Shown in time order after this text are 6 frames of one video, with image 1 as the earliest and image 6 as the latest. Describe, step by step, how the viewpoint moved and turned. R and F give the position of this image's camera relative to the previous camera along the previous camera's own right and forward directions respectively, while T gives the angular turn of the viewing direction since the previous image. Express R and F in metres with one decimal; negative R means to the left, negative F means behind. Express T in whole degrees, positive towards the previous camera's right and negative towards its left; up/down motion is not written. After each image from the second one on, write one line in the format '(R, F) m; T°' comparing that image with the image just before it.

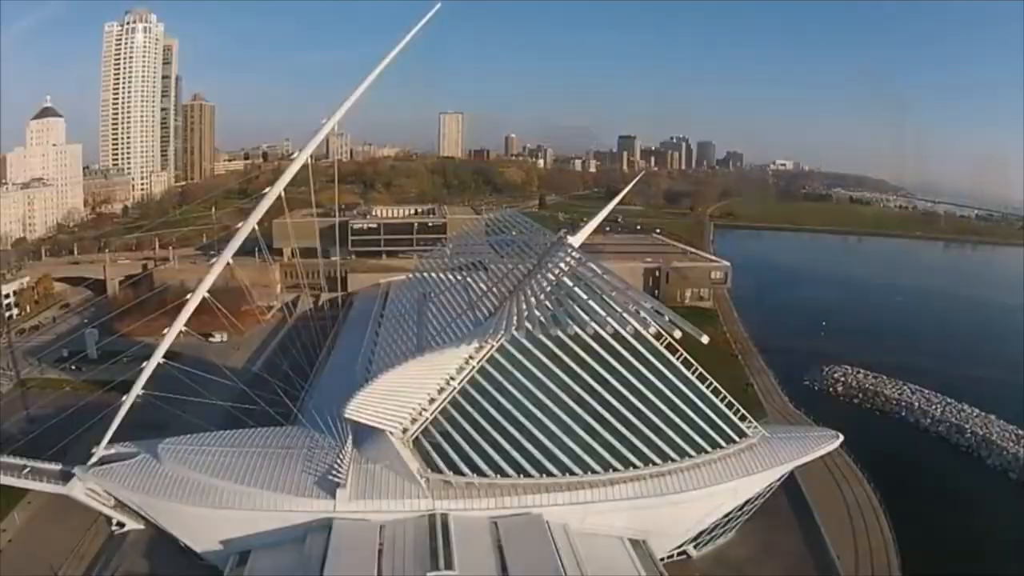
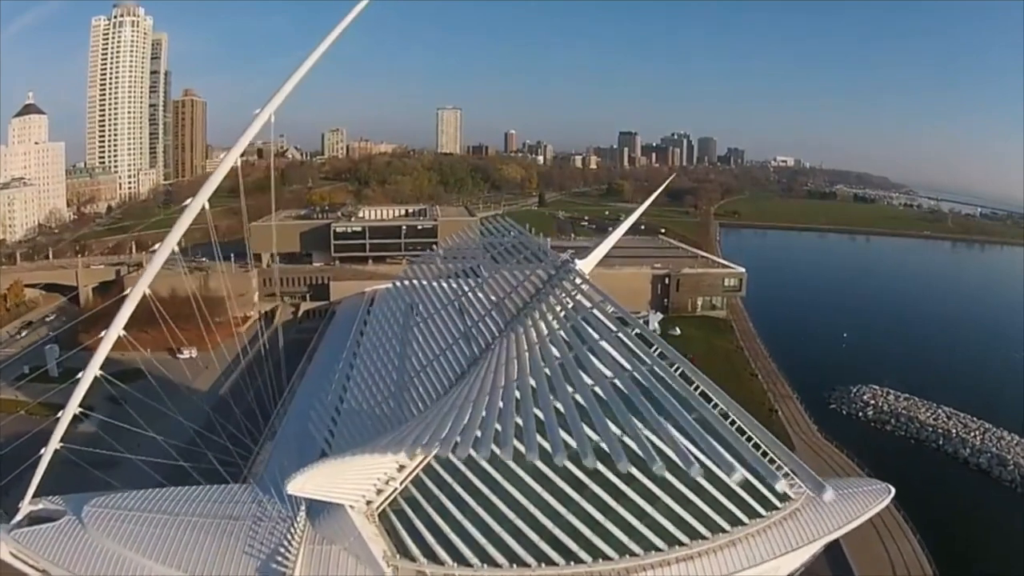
(+0.1, +1.9) m; 0°
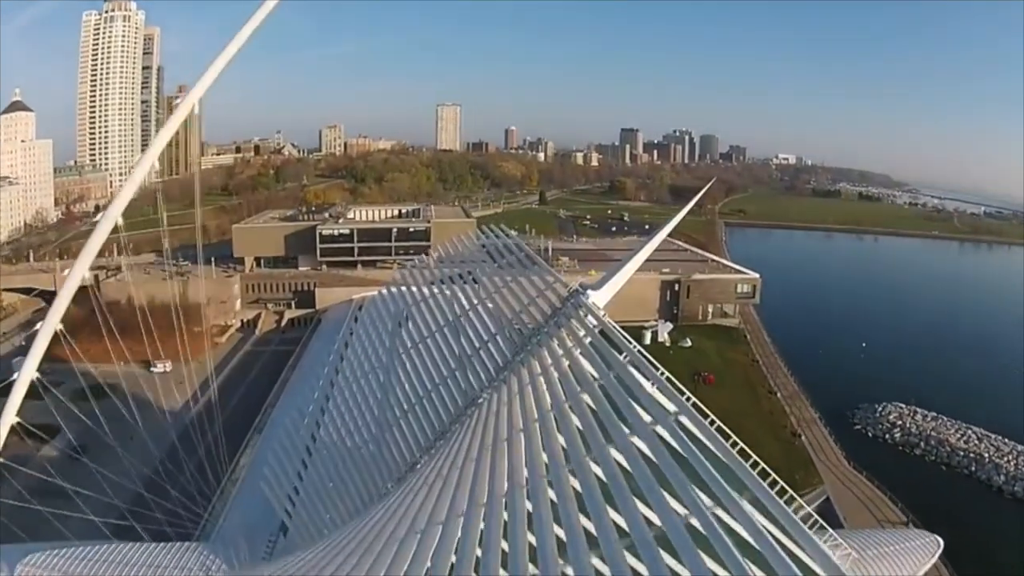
(+0.1, +1.5) m; 0°
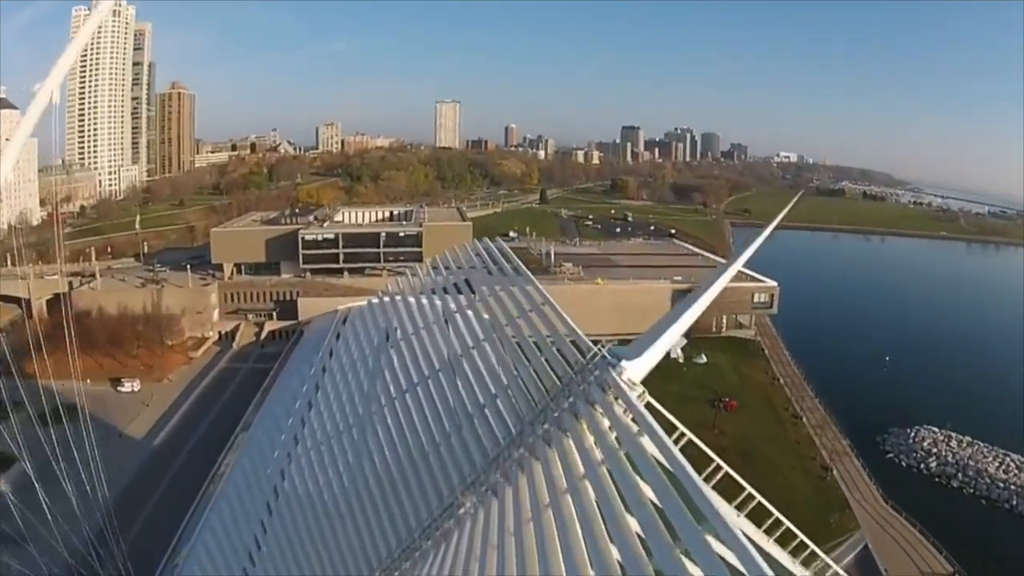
(0.0, +1.6) m; 0°
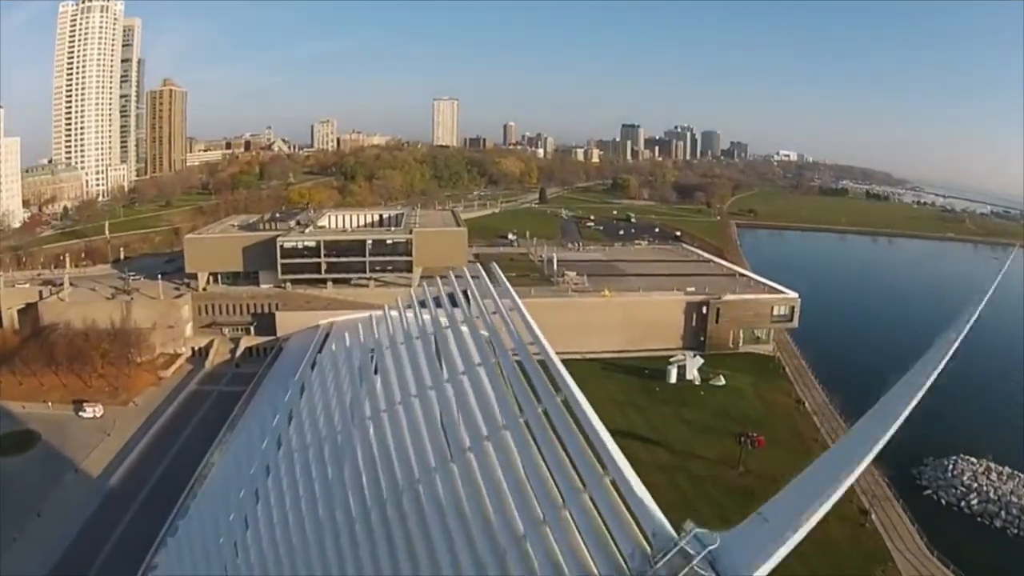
(0.0, +1.7) m; 0°
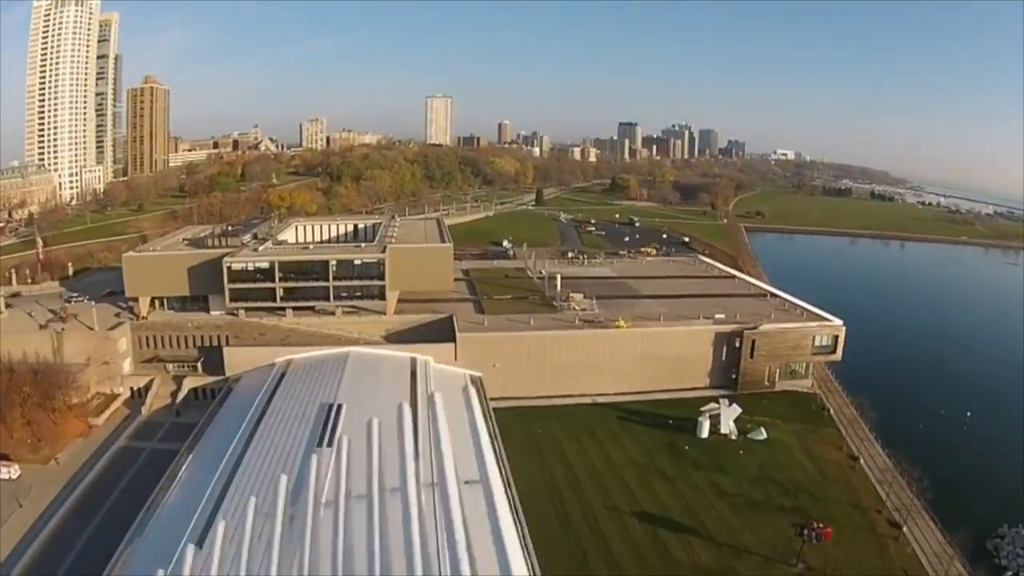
(0.0, +2.9) m; 0°
